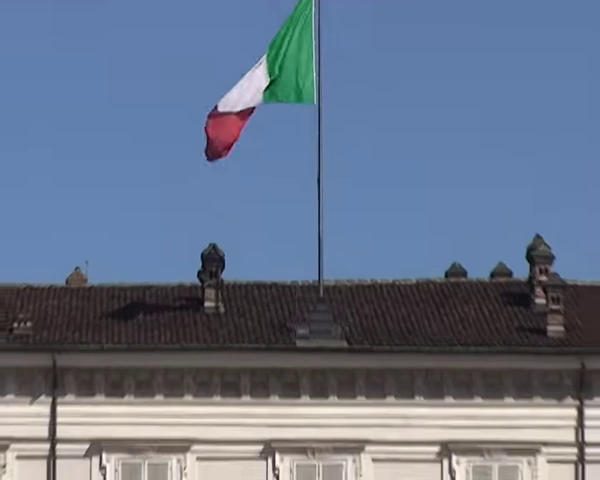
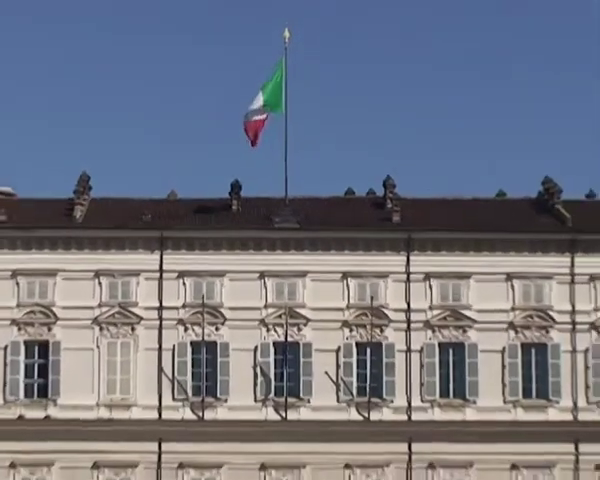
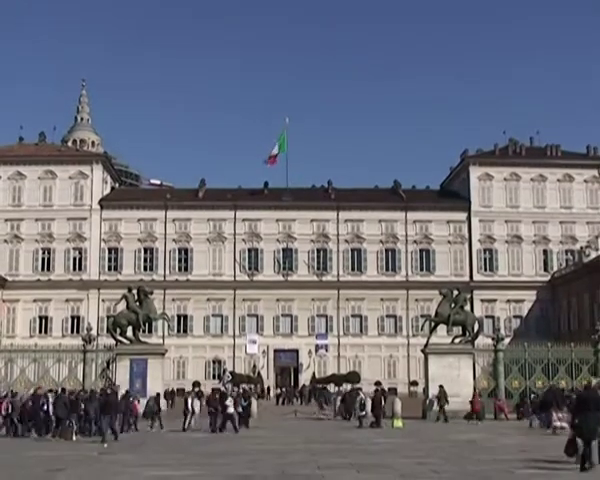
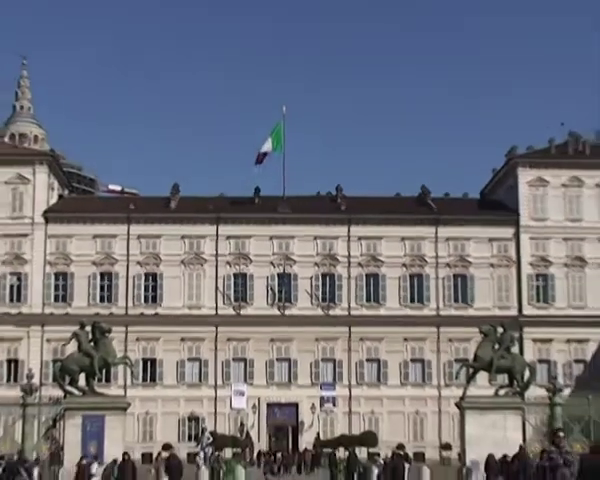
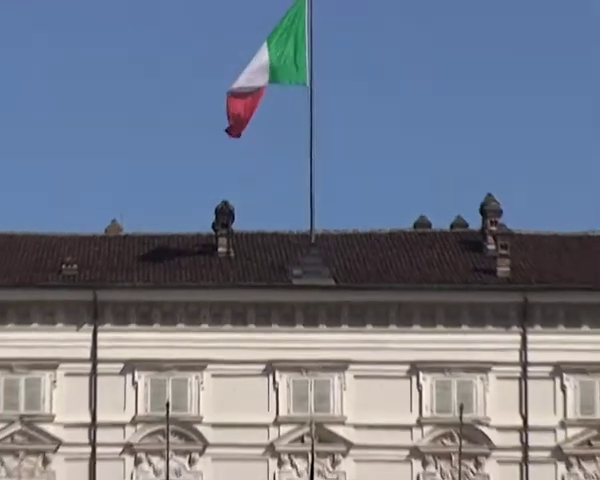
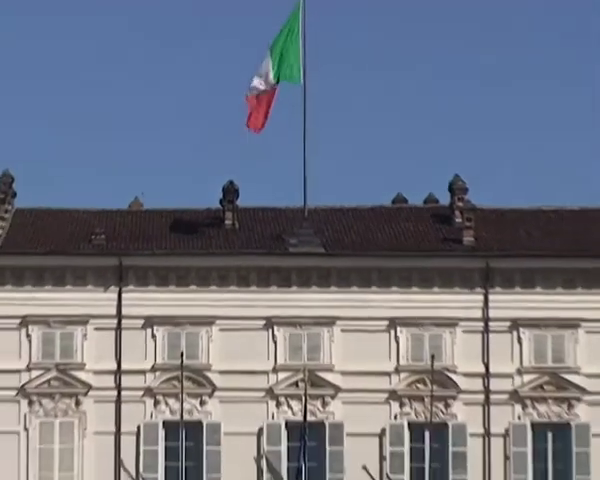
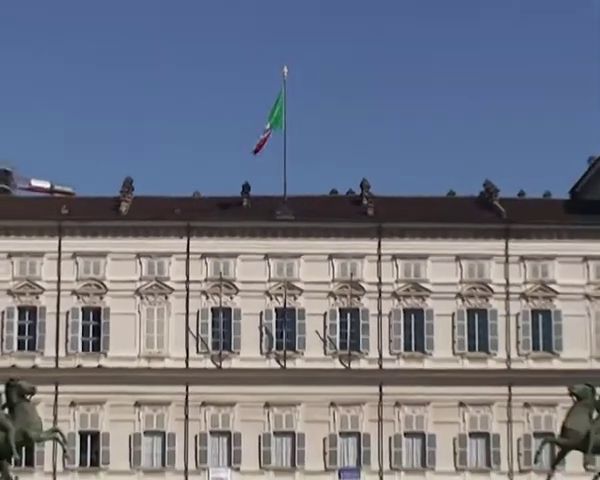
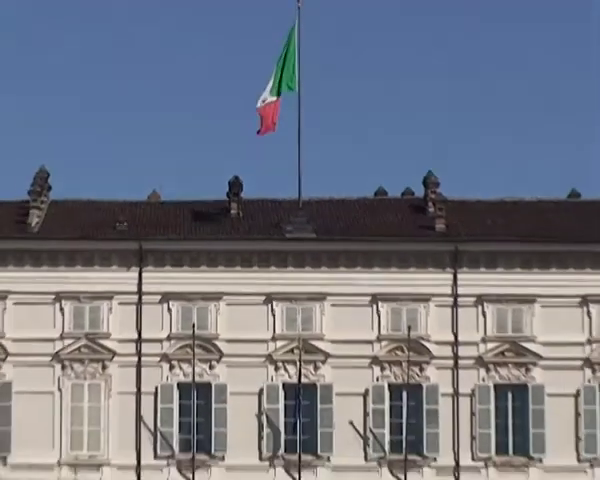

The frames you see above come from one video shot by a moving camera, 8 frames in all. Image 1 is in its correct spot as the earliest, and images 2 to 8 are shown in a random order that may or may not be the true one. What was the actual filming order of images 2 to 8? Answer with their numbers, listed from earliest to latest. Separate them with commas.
5, 6, 8, 2, 7, 4, 3
